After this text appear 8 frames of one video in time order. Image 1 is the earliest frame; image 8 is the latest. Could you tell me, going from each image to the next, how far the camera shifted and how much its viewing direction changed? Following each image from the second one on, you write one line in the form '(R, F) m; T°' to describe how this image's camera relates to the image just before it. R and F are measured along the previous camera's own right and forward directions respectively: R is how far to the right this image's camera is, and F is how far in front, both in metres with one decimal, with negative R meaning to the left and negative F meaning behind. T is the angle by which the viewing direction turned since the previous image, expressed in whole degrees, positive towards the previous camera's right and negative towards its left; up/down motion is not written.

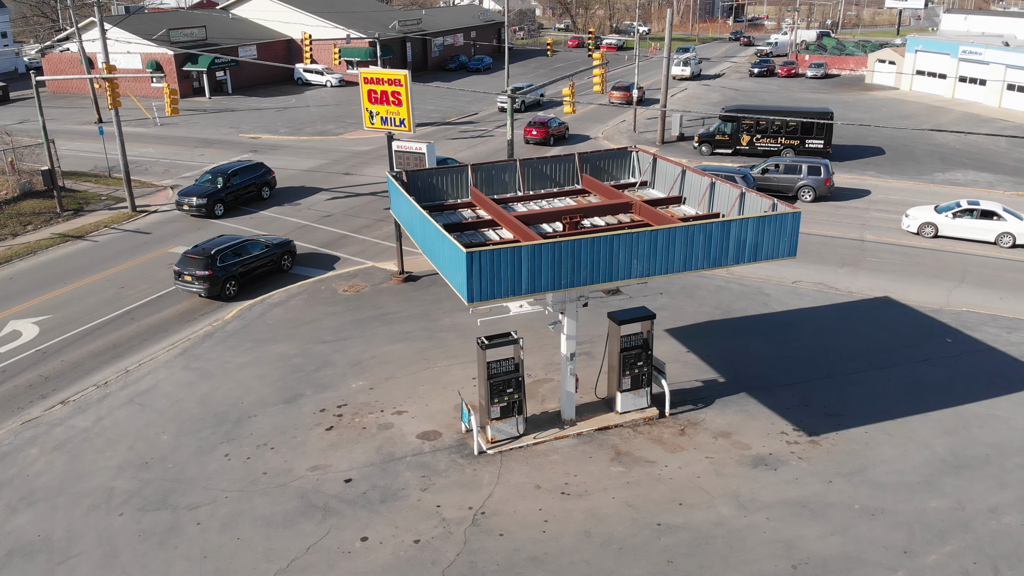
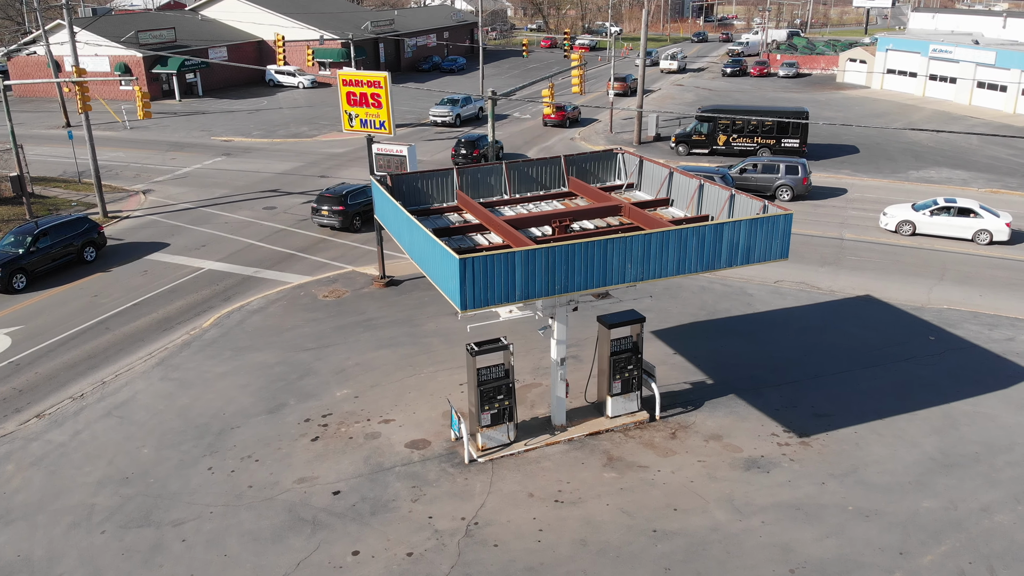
(-0.3, +0.2) m; +2°
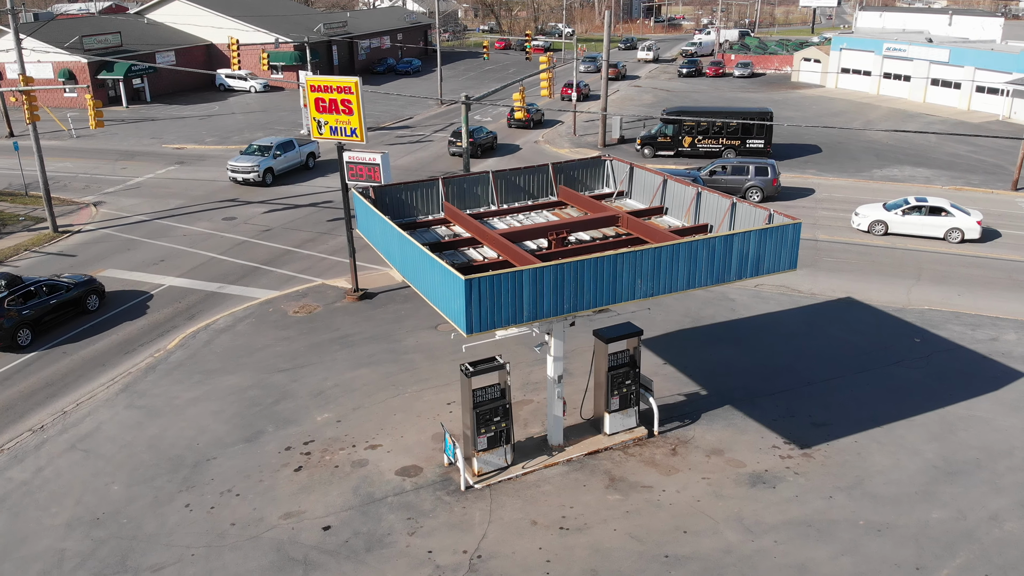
(-0.7, +0.8) m; +3°
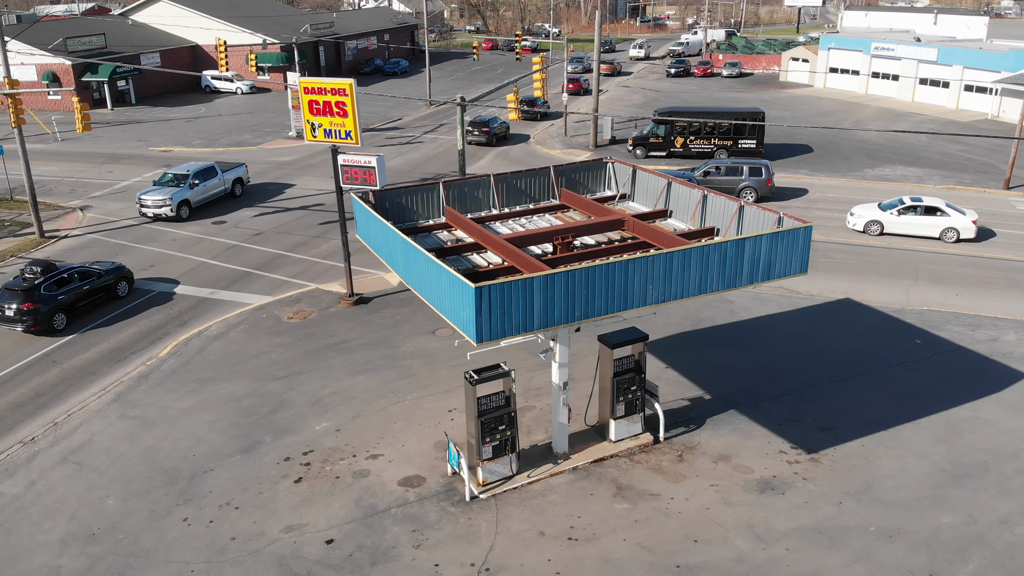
(-0.3, +0.3) m; +1°
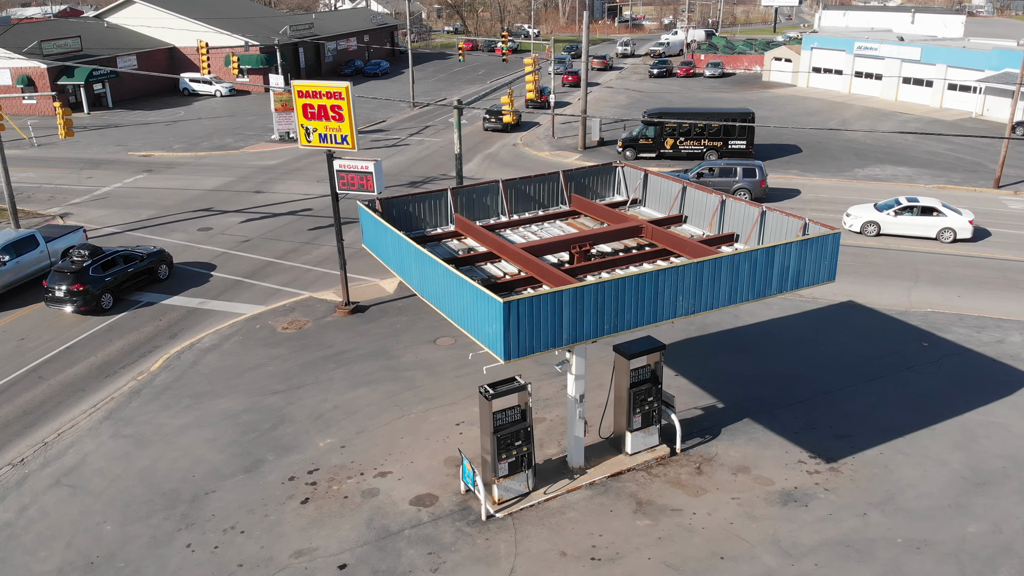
(-0.6, +0.5) m; +2°
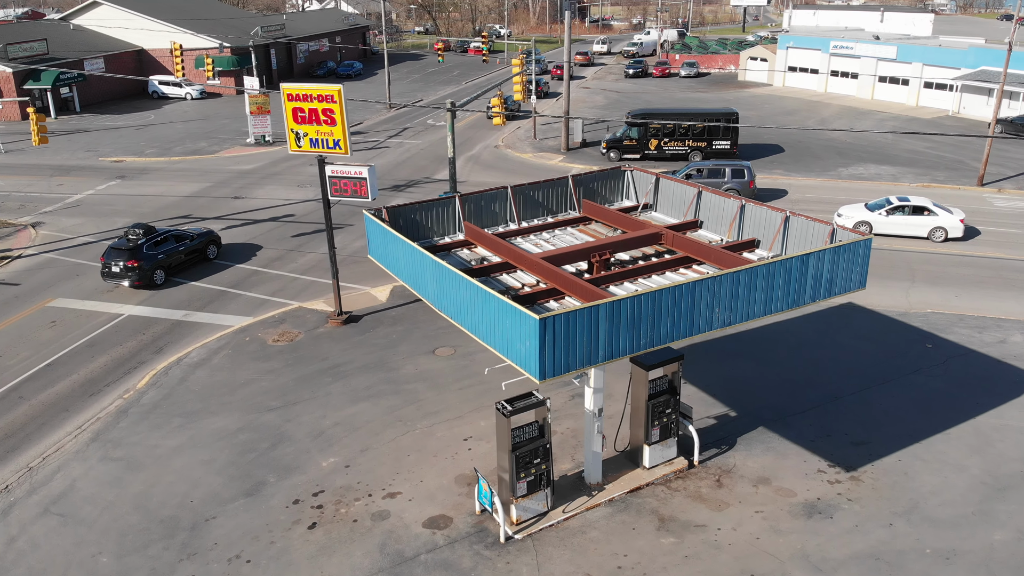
(-0.7, +0.6) m; +2°
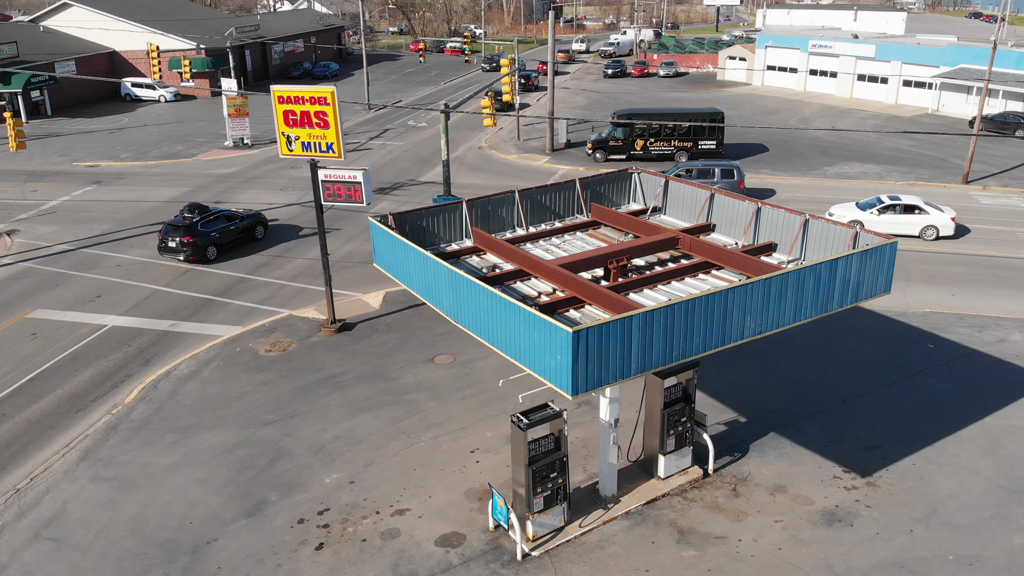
(-0.6, +0.5) m; +2°
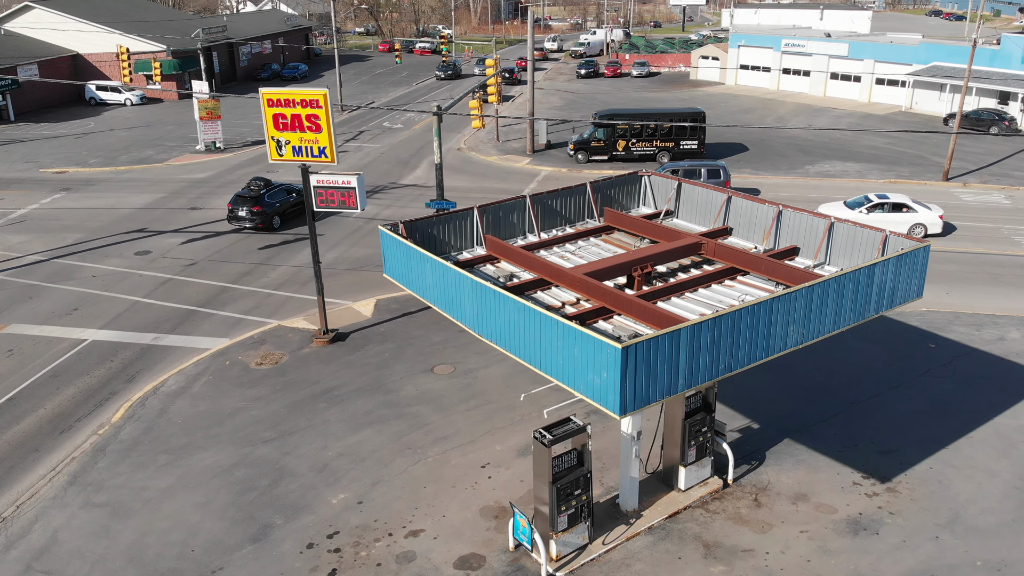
(-0.8, +0.5) m; +2°
